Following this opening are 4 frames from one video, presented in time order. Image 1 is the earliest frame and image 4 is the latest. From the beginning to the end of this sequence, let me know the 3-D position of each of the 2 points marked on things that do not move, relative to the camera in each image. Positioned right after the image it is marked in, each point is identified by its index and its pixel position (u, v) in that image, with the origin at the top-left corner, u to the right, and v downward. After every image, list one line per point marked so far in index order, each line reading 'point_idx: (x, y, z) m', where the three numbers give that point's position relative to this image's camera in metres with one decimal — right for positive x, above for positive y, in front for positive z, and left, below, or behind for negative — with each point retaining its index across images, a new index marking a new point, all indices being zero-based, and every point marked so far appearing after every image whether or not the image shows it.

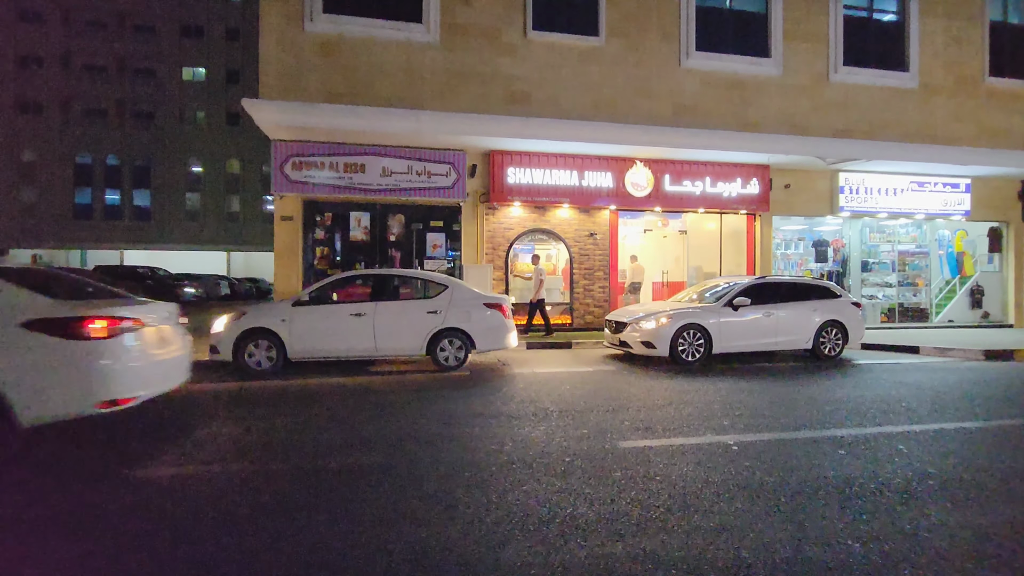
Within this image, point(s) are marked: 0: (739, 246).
0: (+7.4, +1.4, +16.8) m
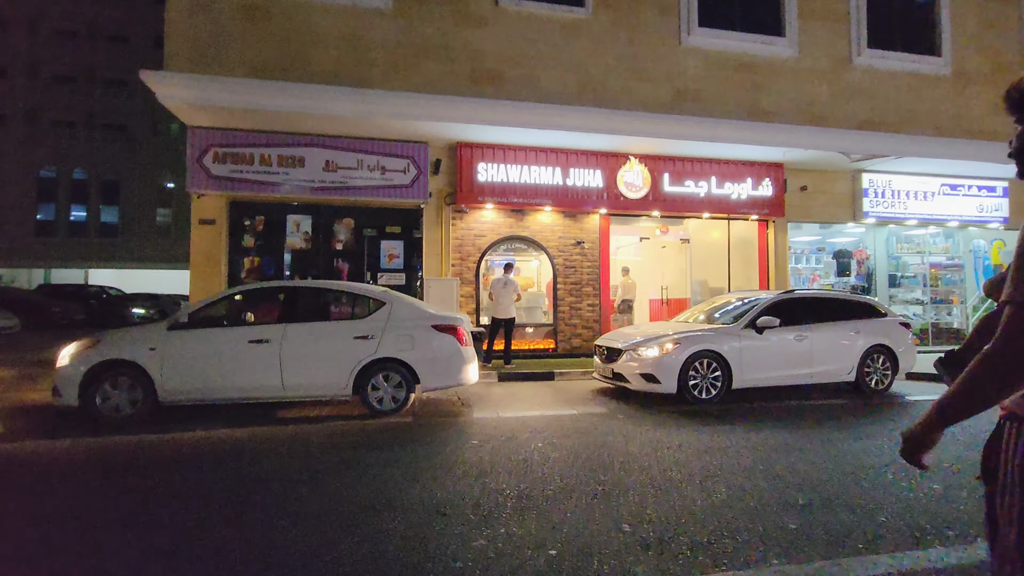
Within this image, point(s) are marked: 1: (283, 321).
0: (+6.7, +0.9, +14.5) m
1: (-3.2, -0.5, +7.2) m
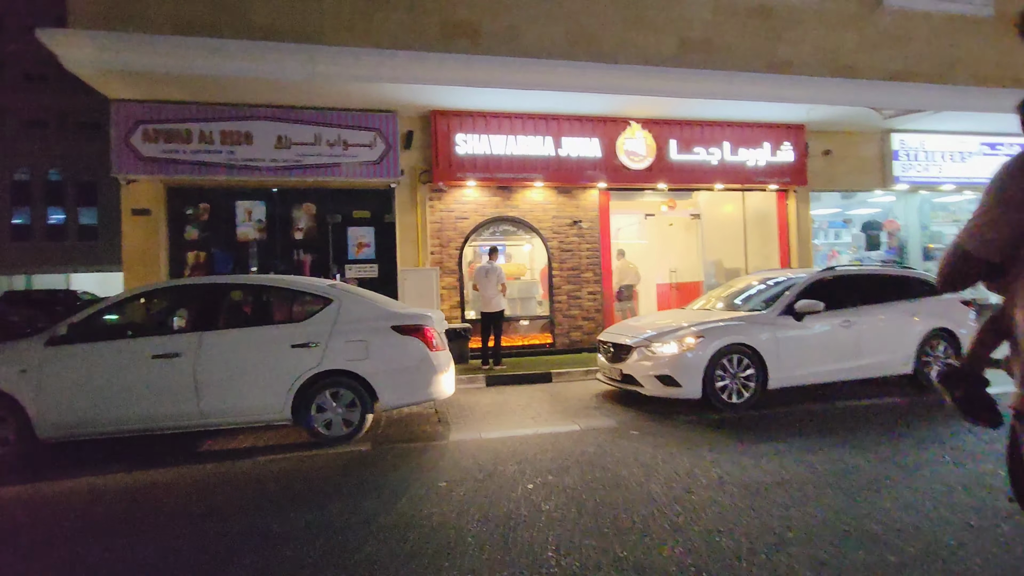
0: (+6.4, +1.4, +12.9) m
1: (-3.4, -0.4, +5.7) m
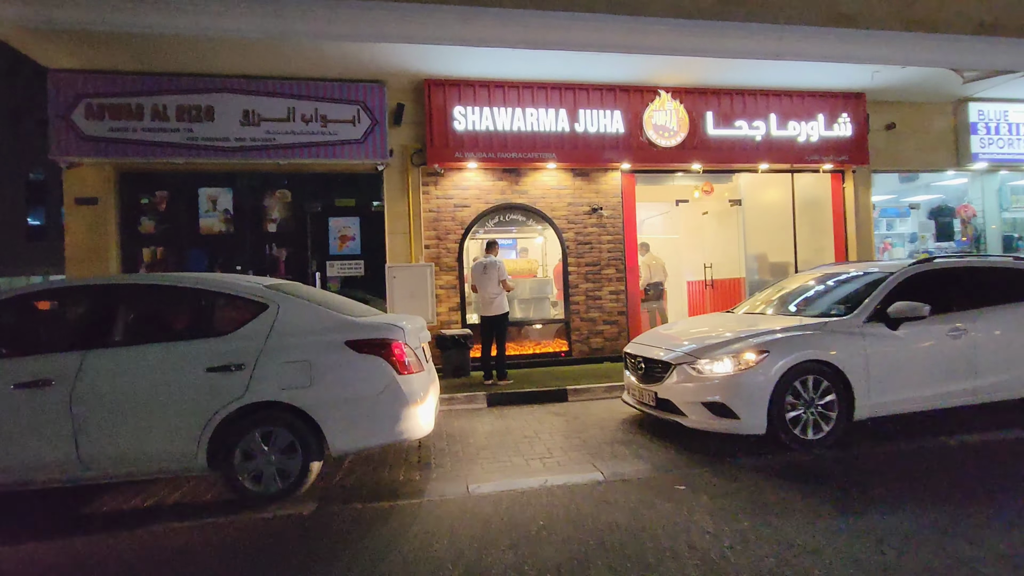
0: (+6.6, +1.4, +11.1) m
1: (-3.5, -0.5, +4.2) m
